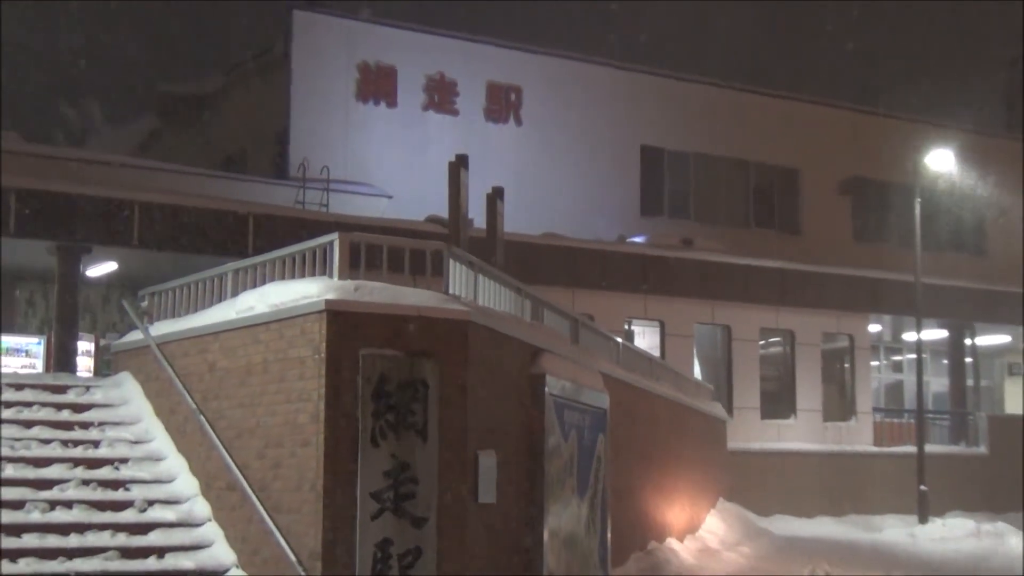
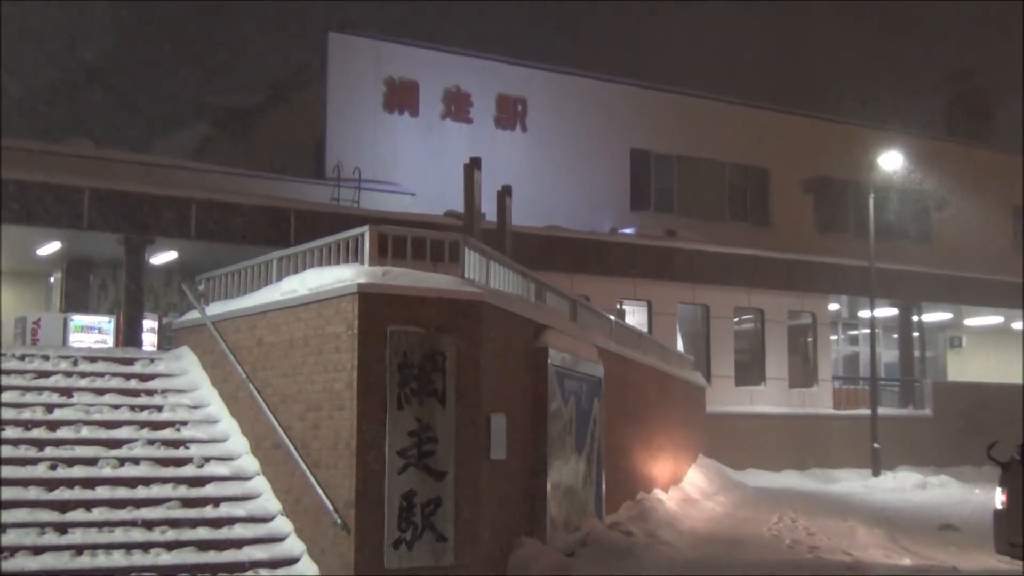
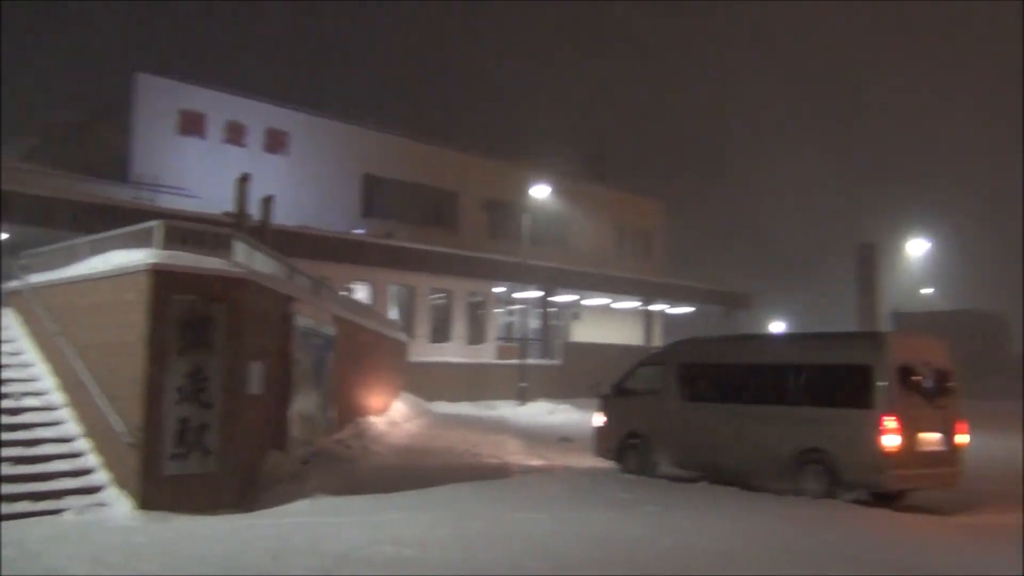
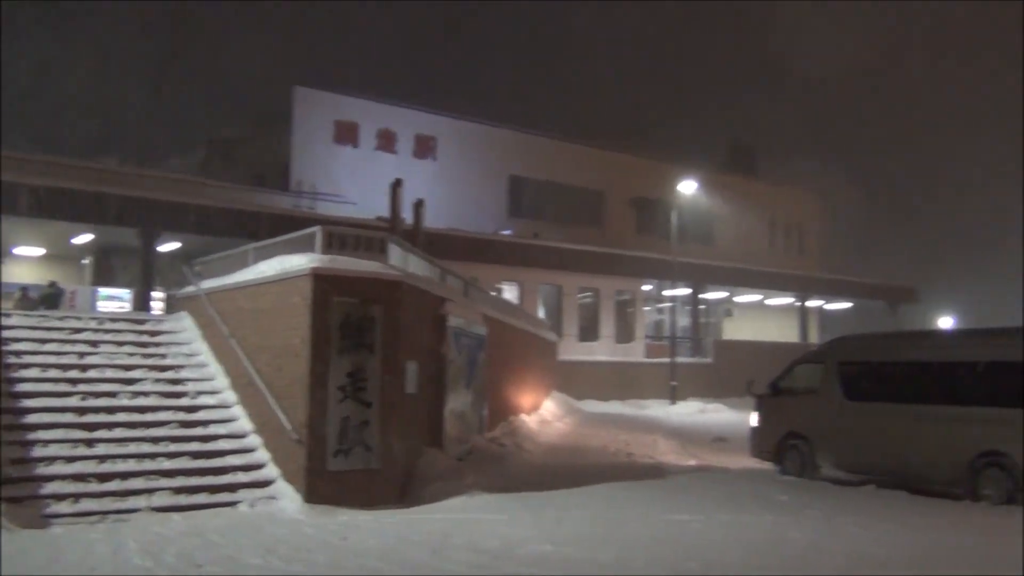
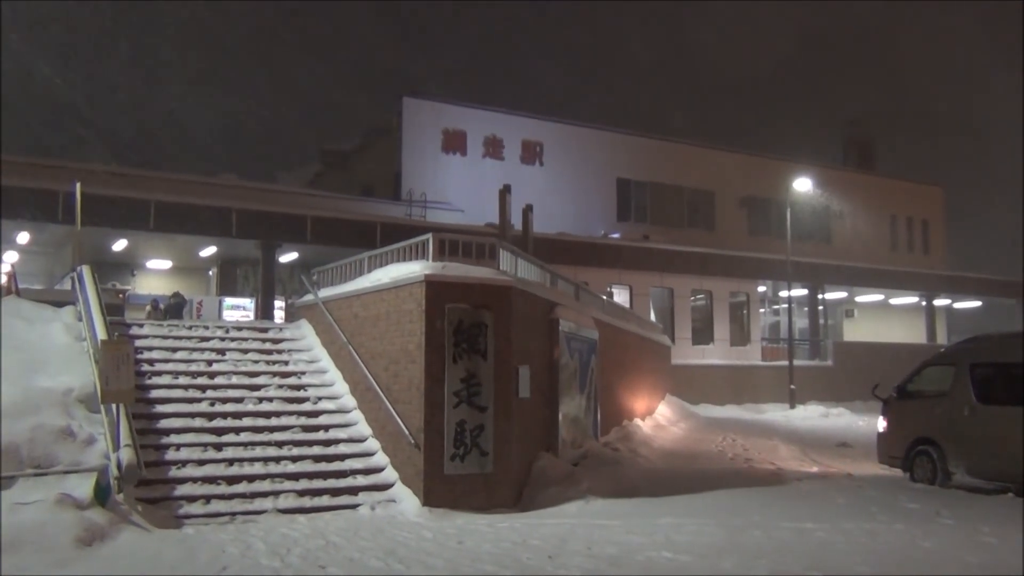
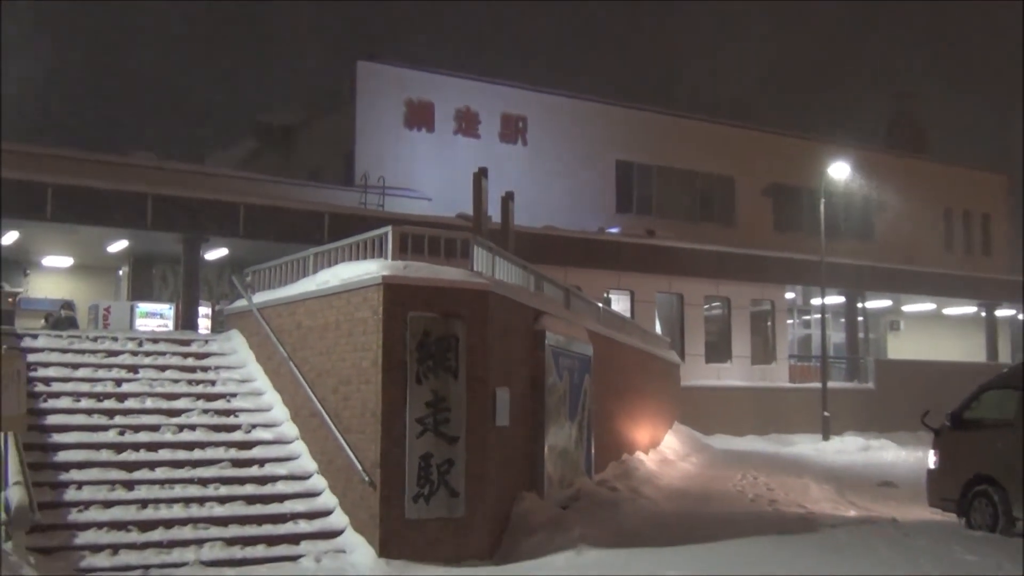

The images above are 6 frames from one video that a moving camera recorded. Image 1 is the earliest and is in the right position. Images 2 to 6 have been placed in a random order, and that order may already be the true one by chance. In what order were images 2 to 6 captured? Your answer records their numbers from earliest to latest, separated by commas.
2, 6, 5, 4, 3
